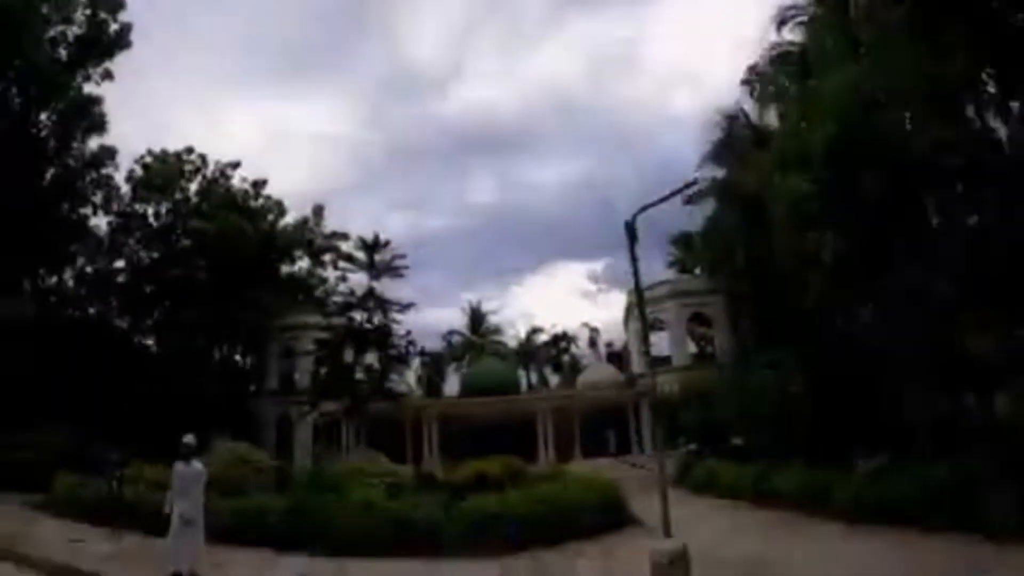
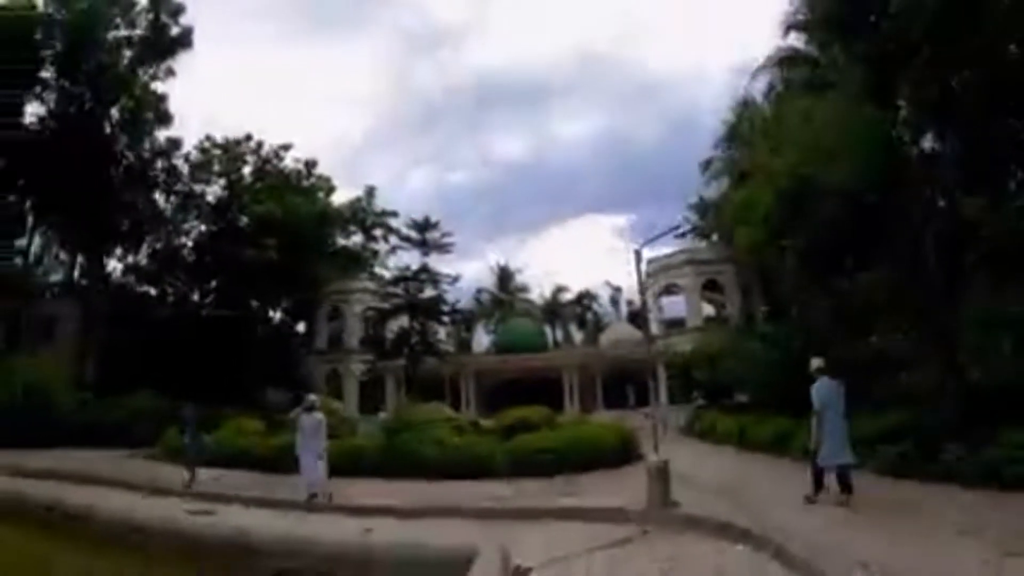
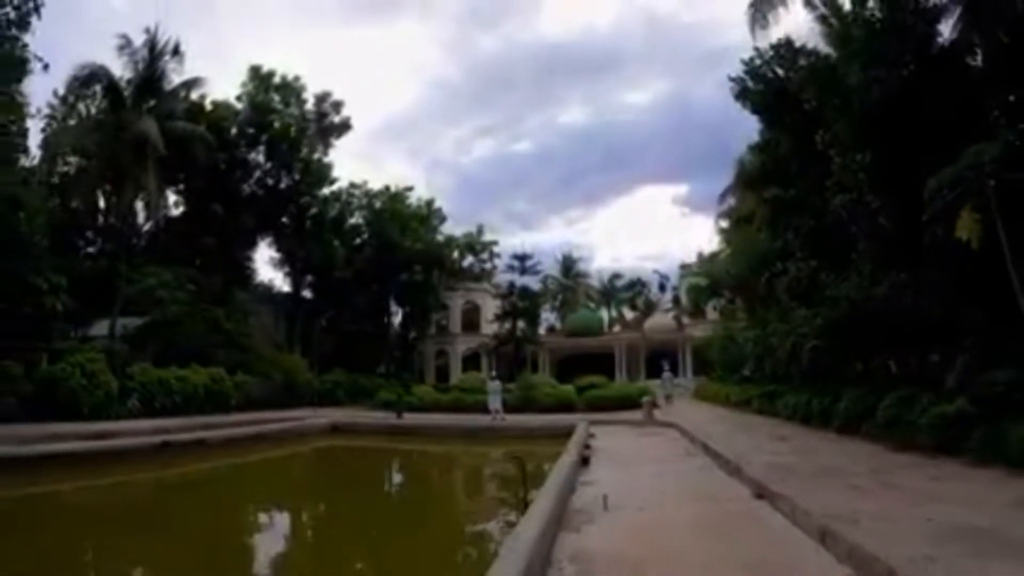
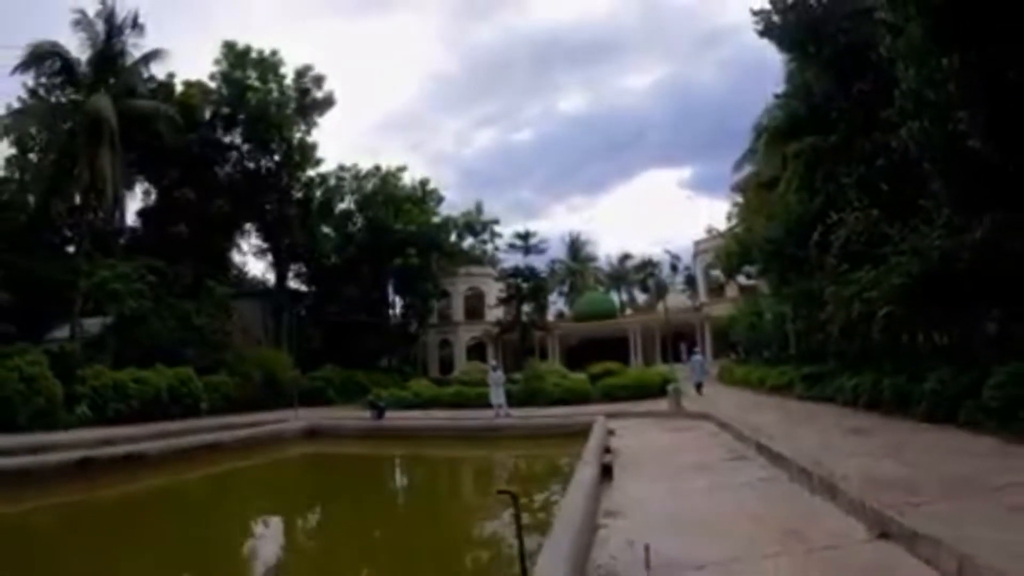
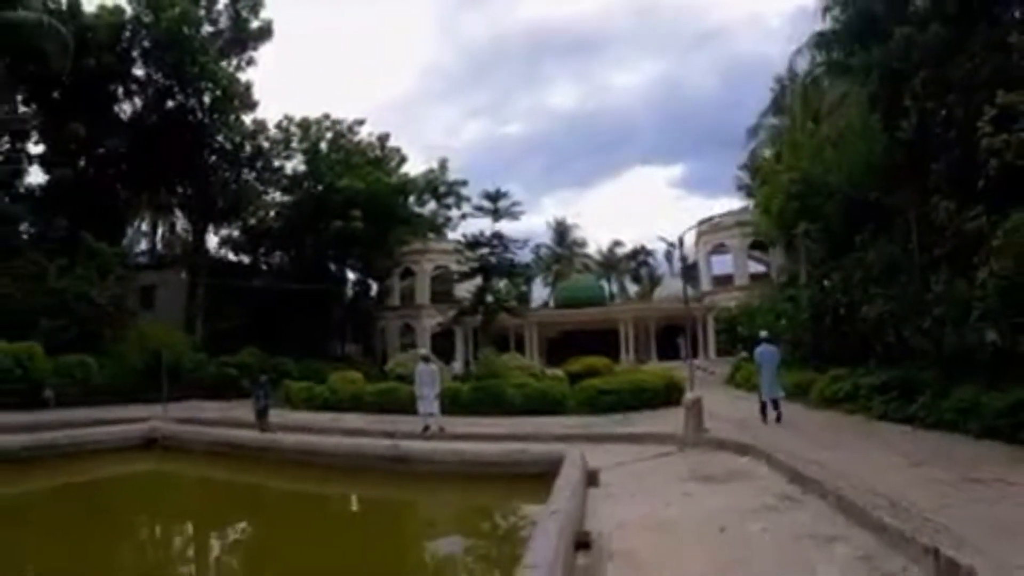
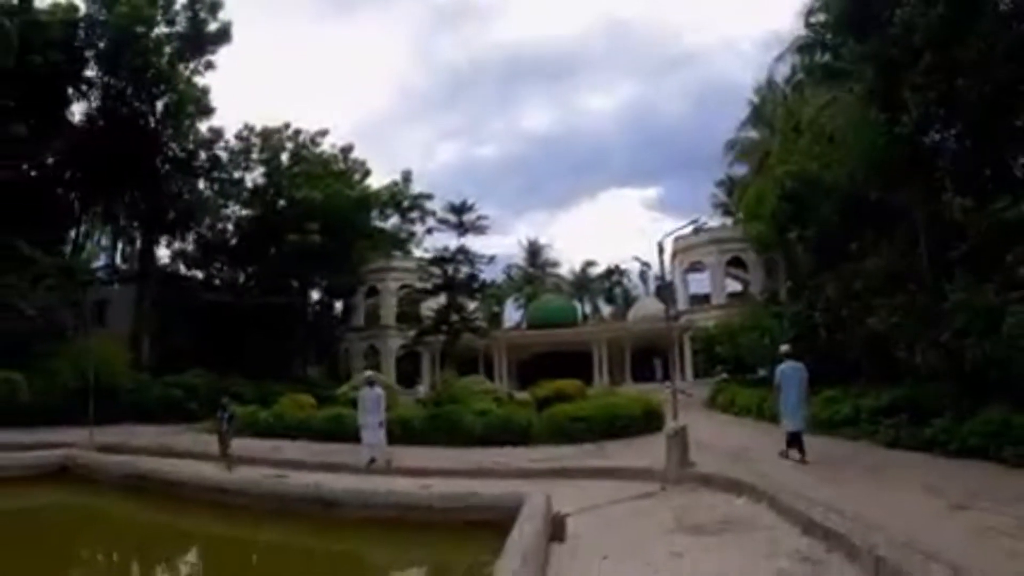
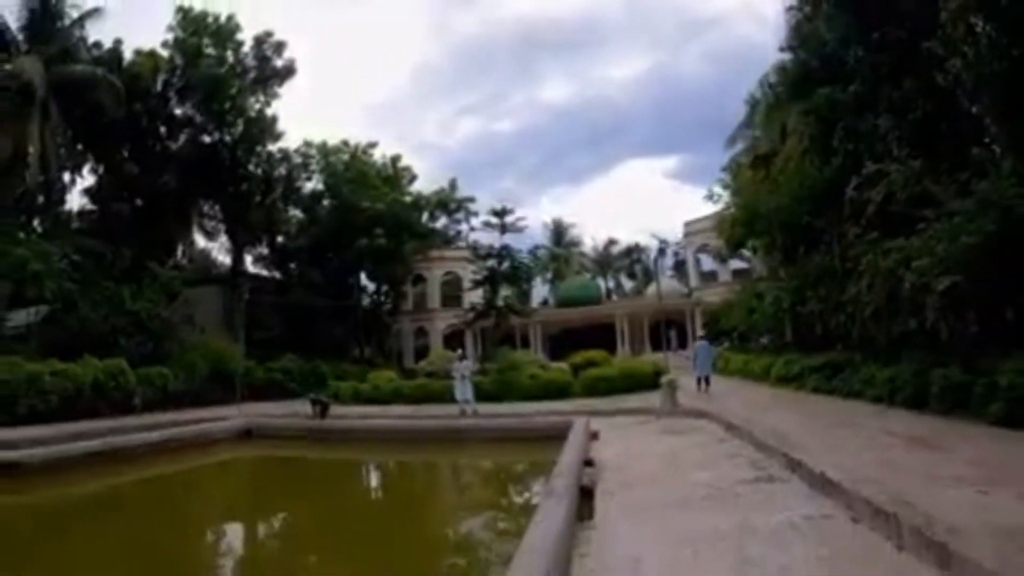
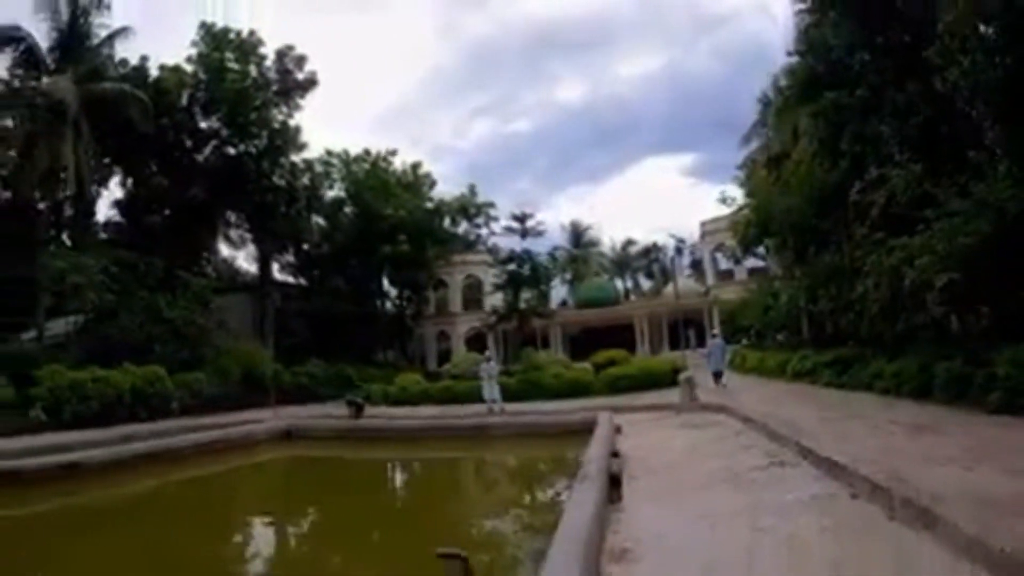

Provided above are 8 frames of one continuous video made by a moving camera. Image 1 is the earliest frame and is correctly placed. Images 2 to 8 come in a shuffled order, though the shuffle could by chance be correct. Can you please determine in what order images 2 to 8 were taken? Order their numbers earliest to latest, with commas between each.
2, 6, 5, 7, 8, 4, 3
